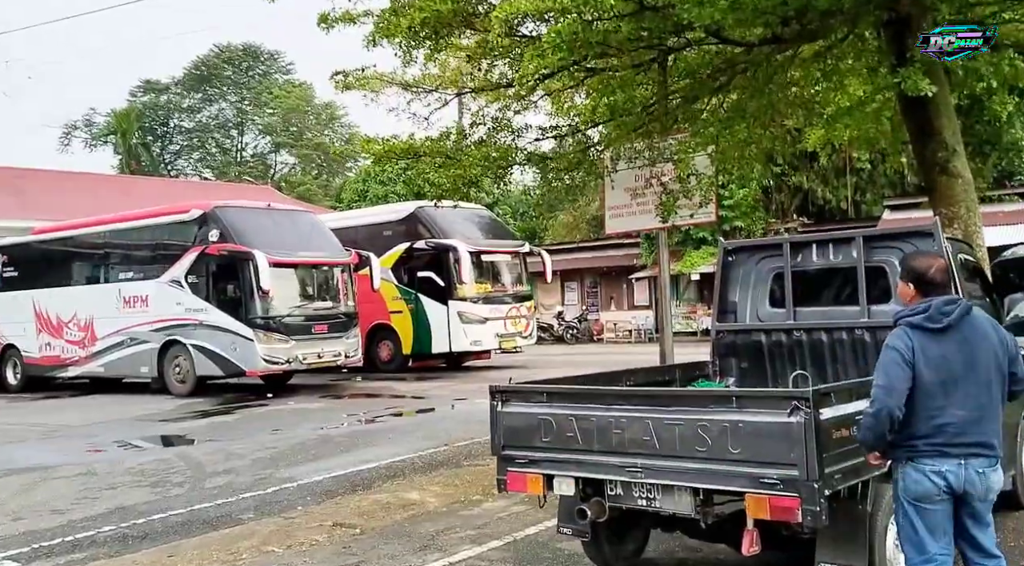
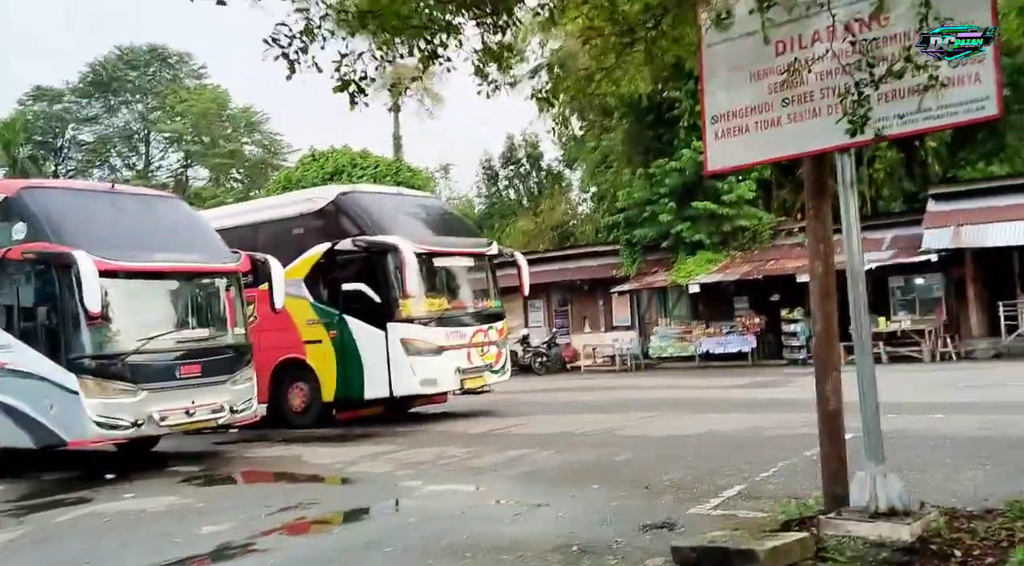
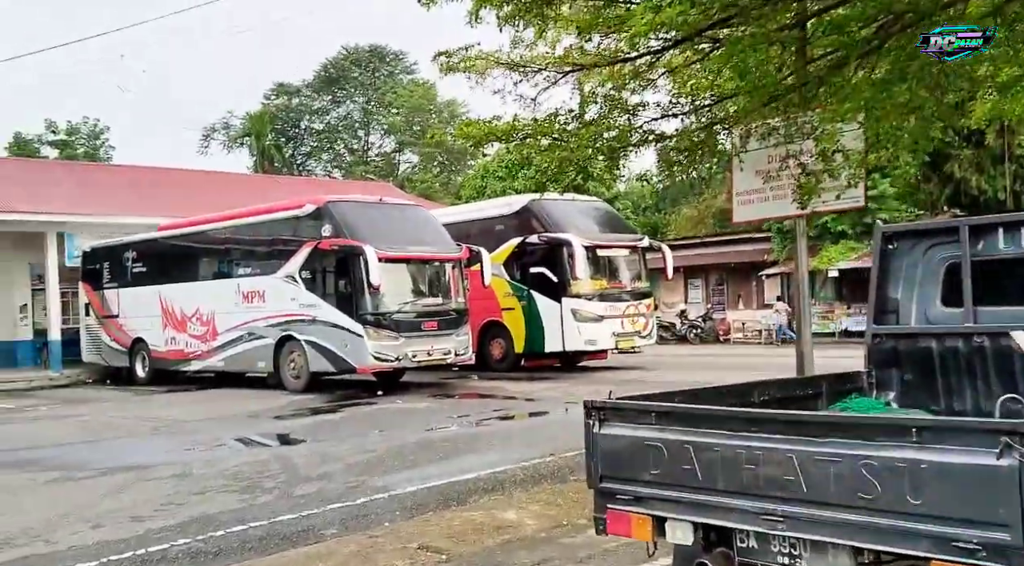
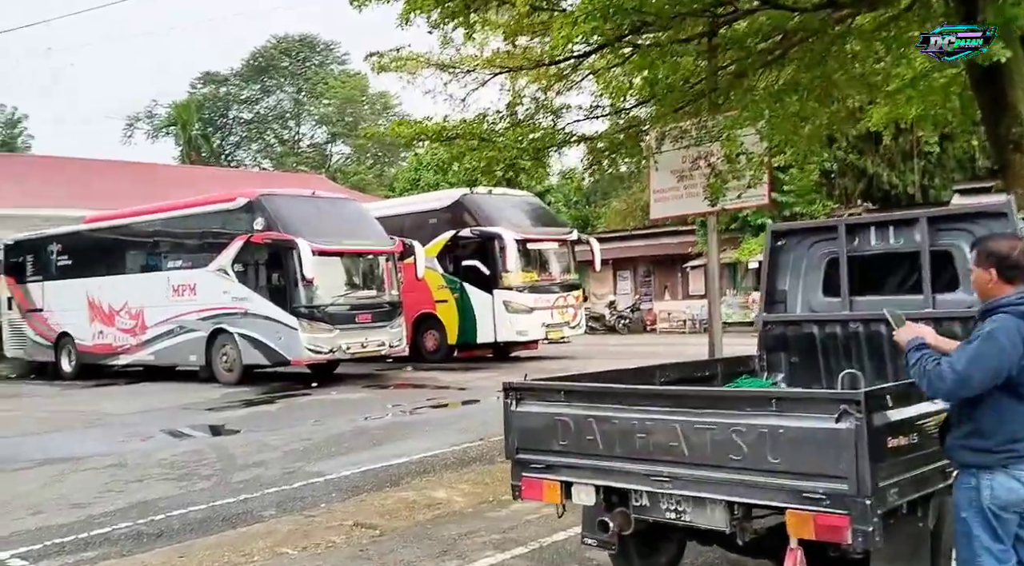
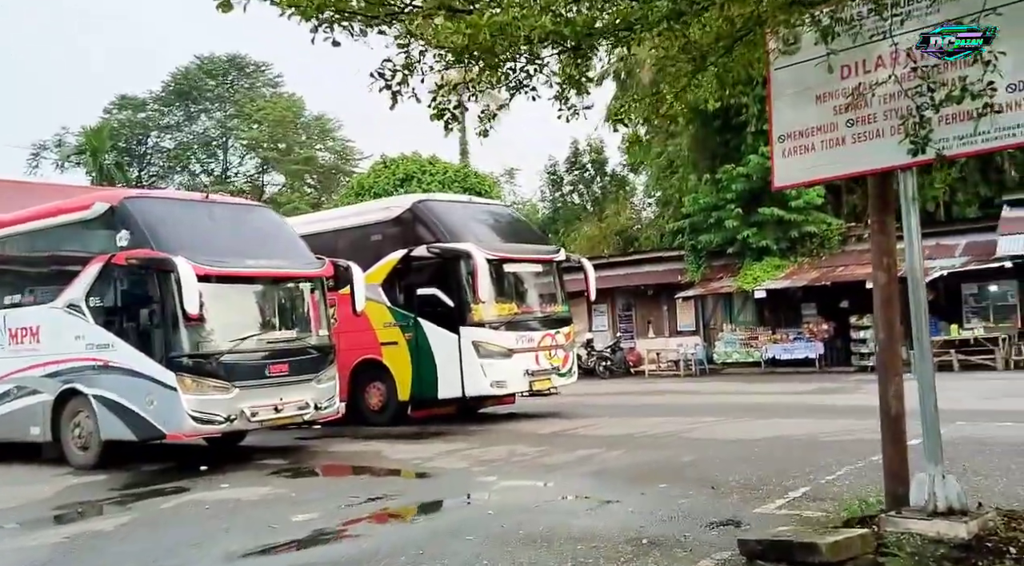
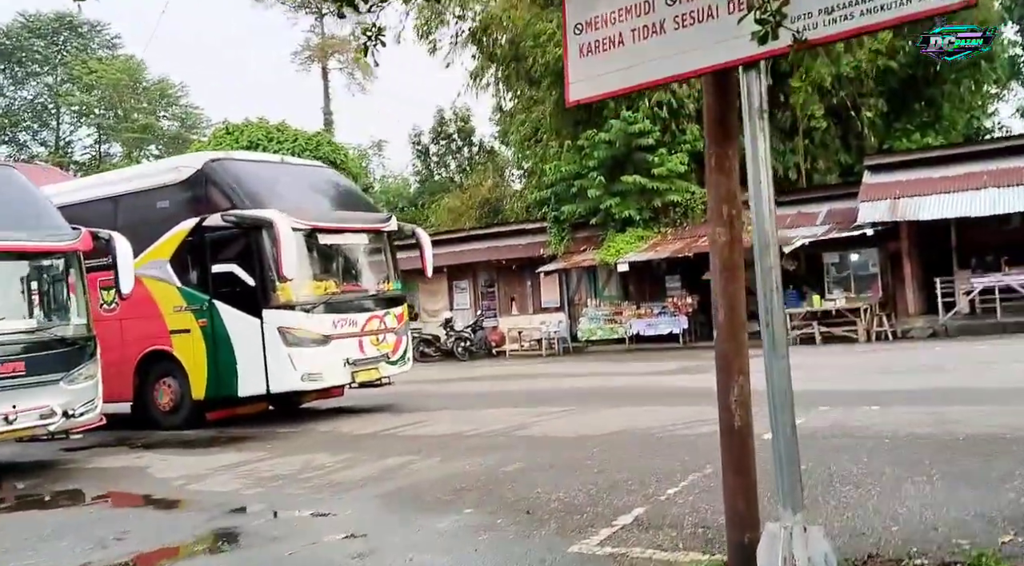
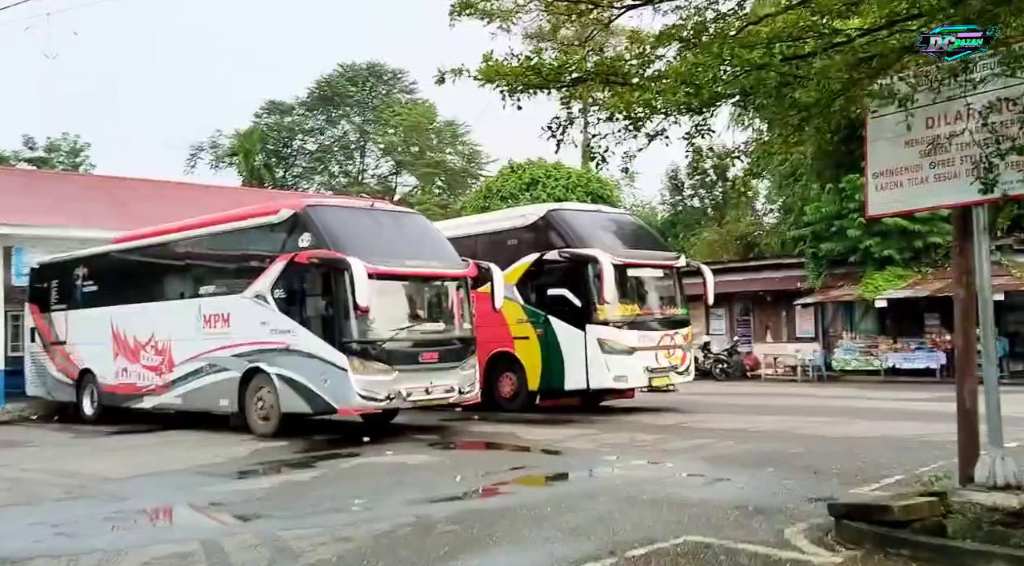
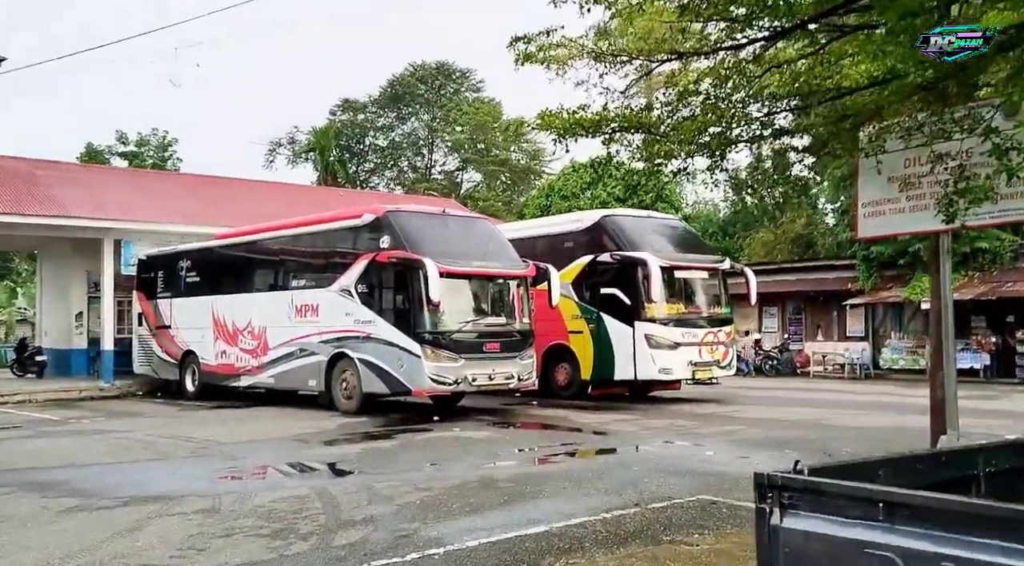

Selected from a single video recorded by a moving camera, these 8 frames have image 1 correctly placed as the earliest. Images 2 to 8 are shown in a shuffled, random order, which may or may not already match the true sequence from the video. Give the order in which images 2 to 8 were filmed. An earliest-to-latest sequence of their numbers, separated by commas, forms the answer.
4, 3, 8, 7, 5, 2, 6
